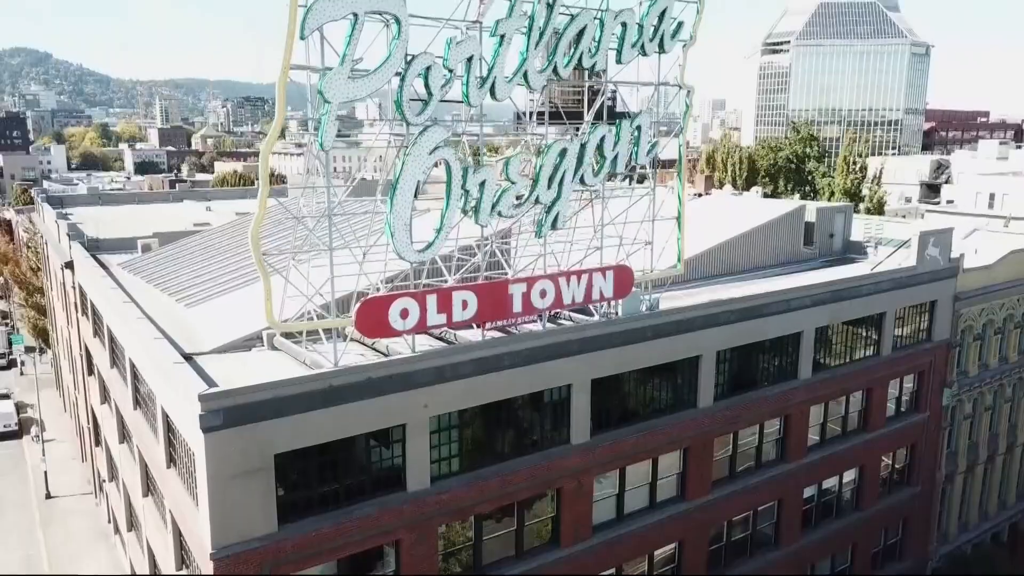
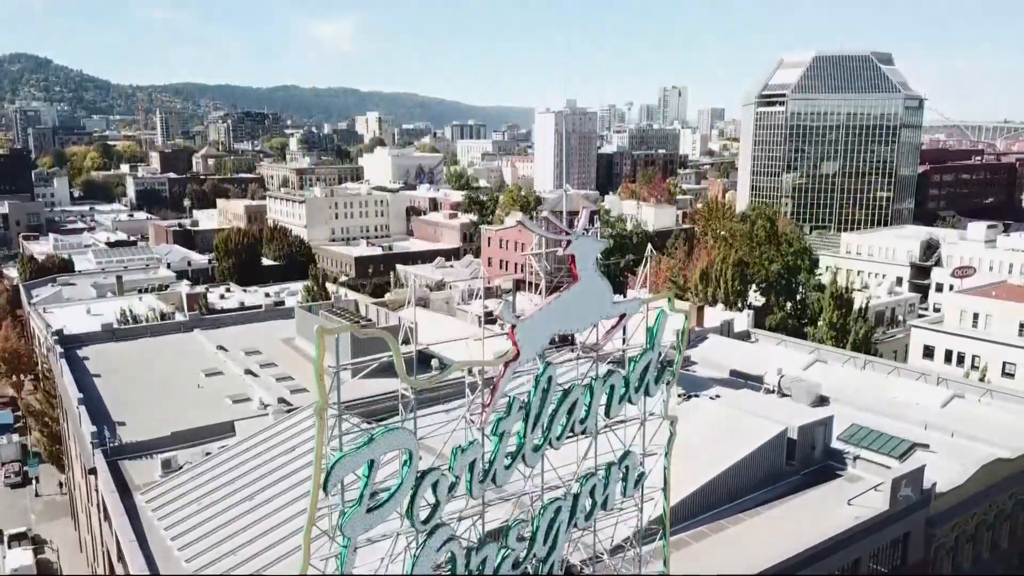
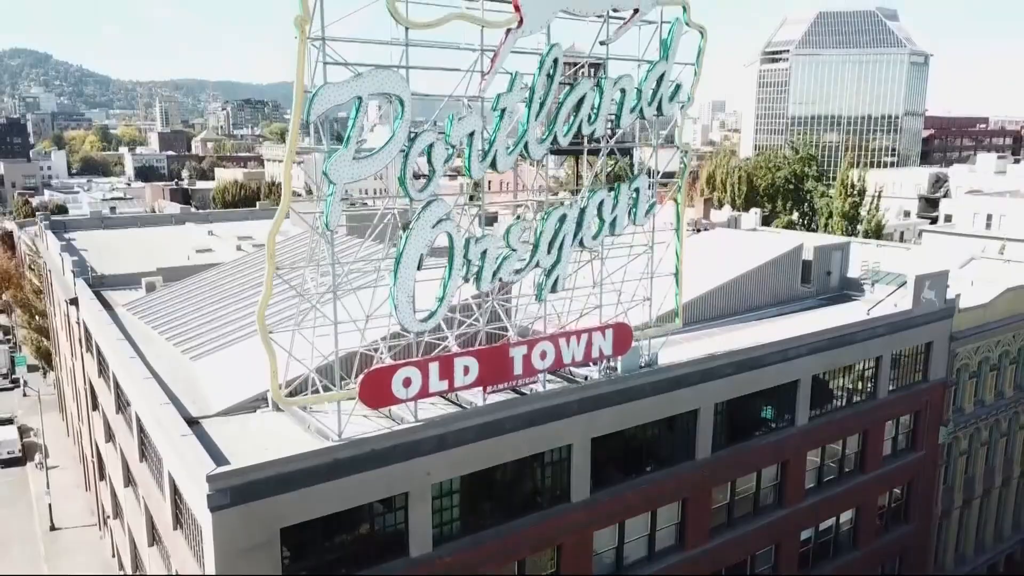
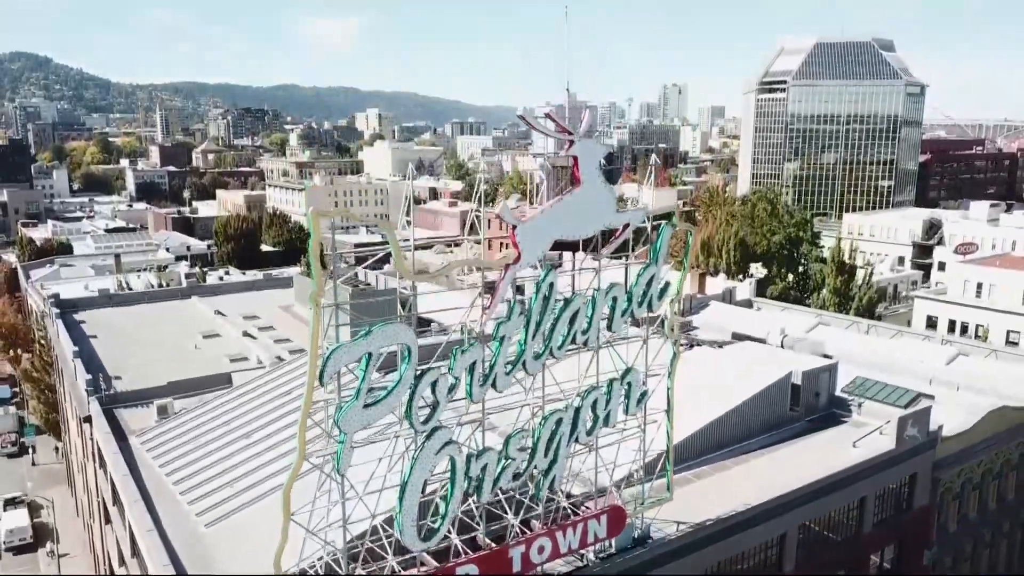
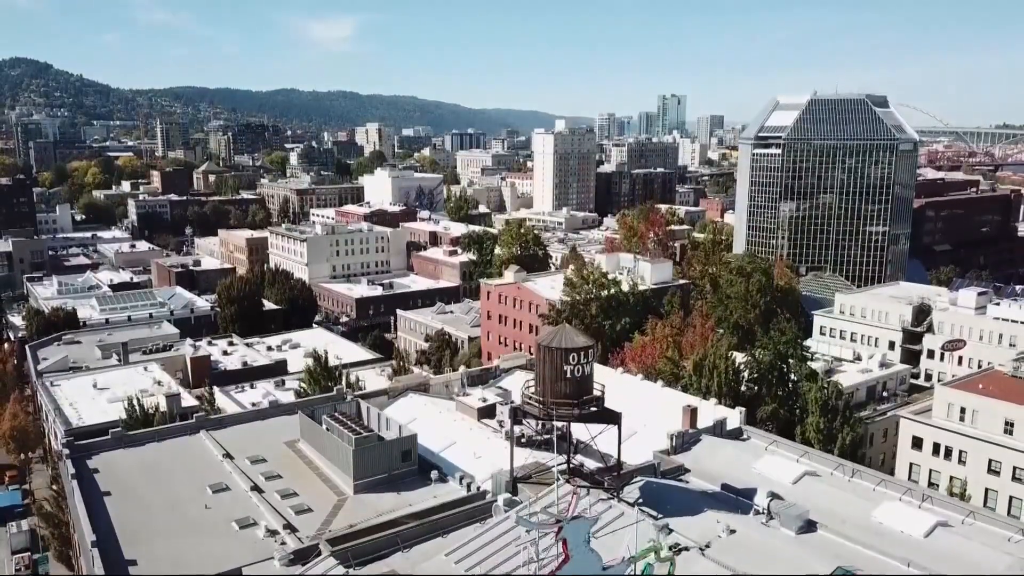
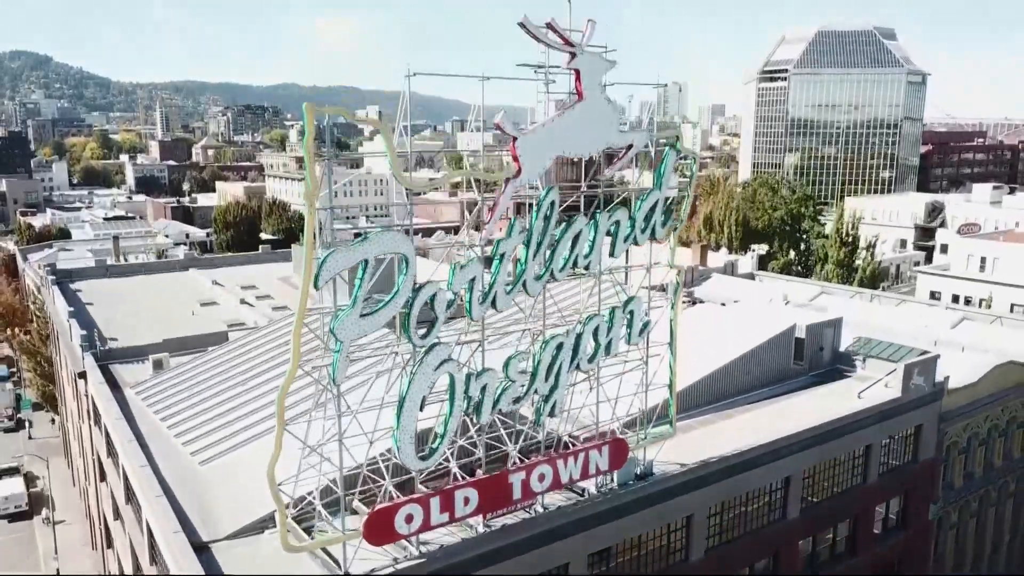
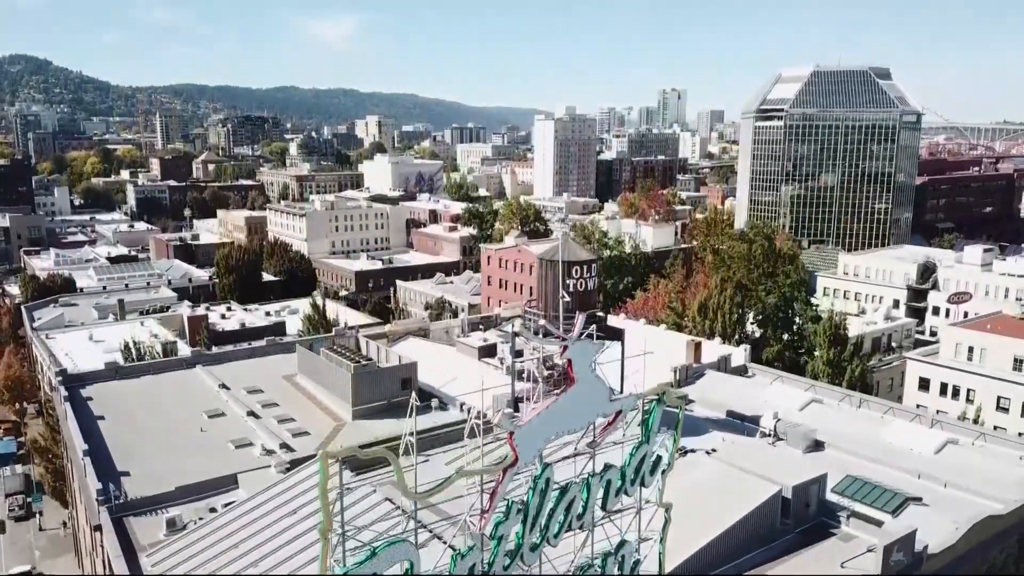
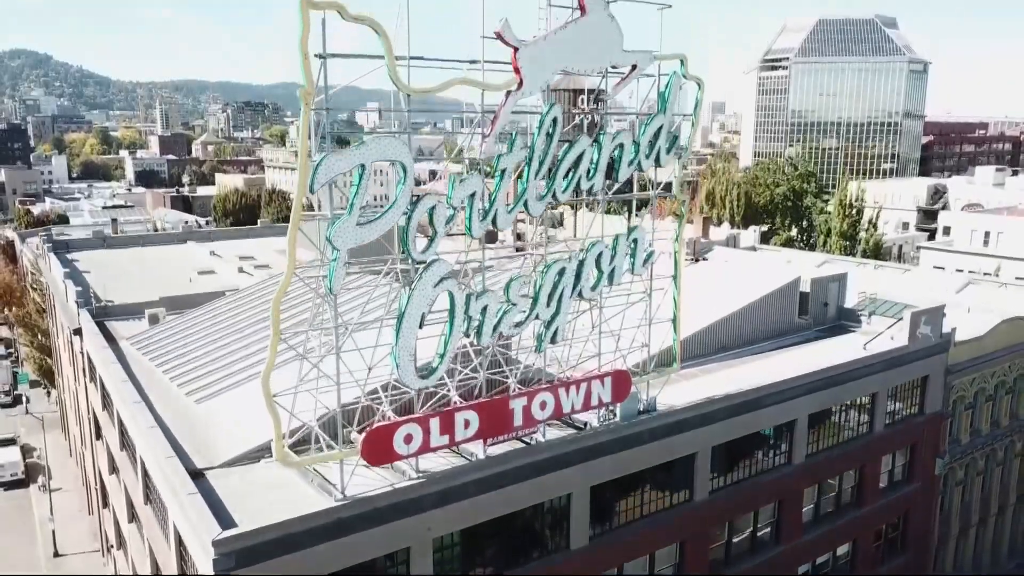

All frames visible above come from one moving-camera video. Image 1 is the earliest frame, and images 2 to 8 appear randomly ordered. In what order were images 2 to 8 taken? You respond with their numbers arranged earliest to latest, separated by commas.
3, 8, 6, 4, 2, 7, 5
